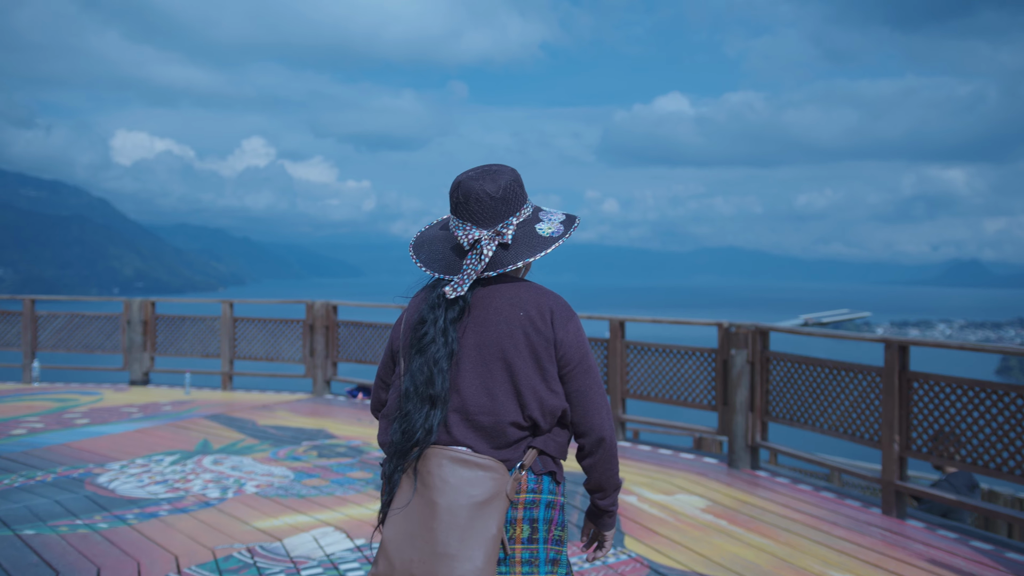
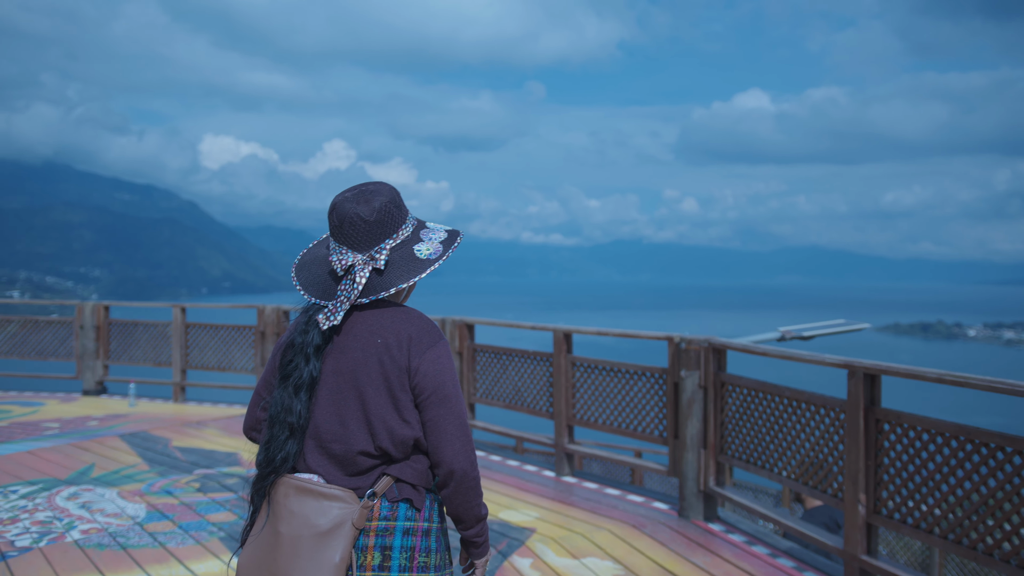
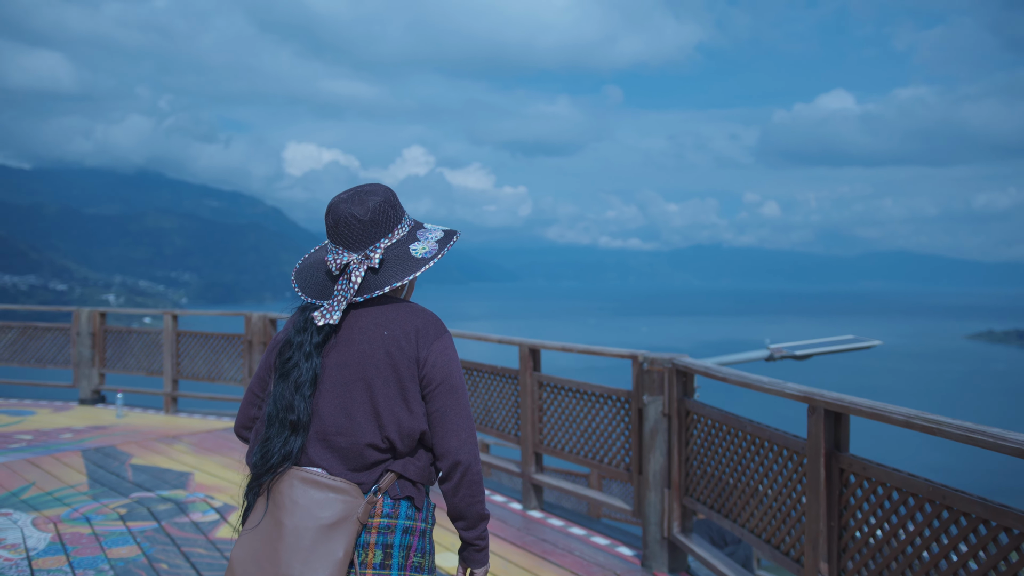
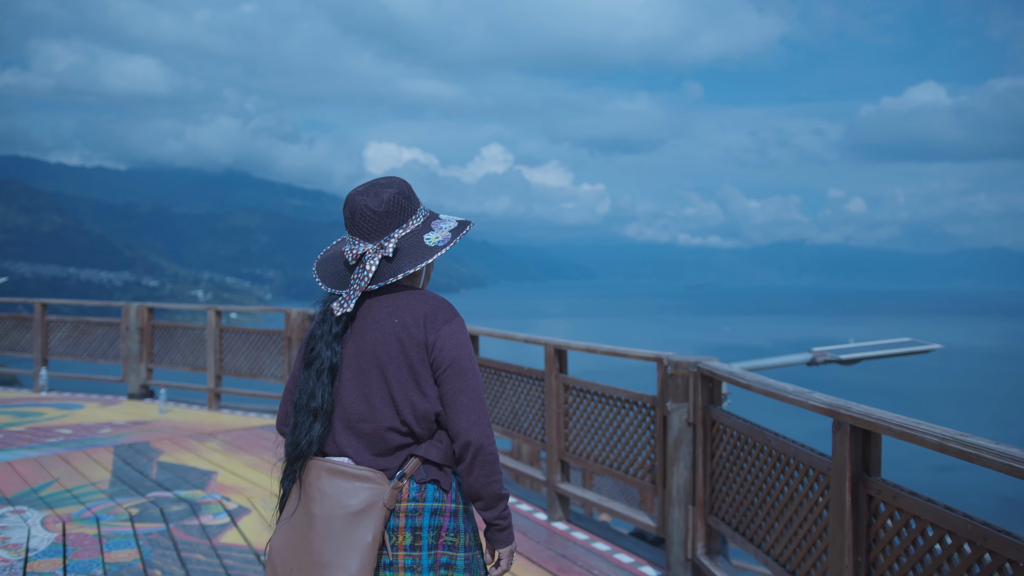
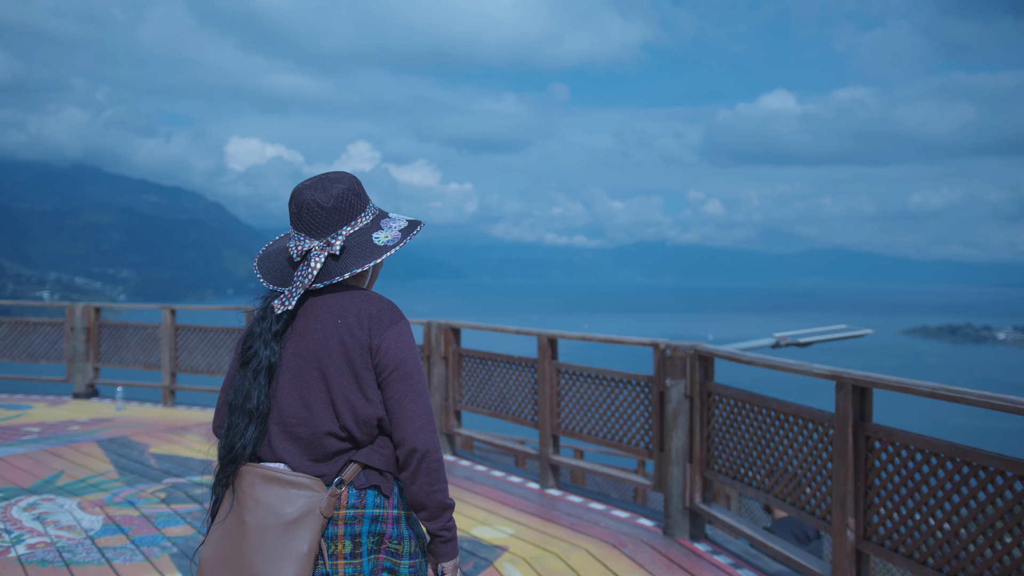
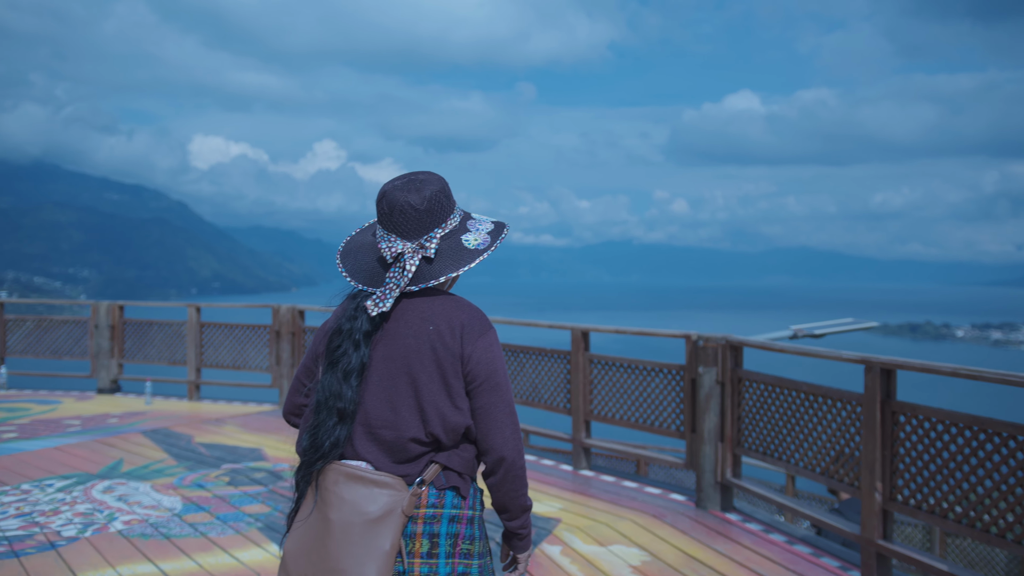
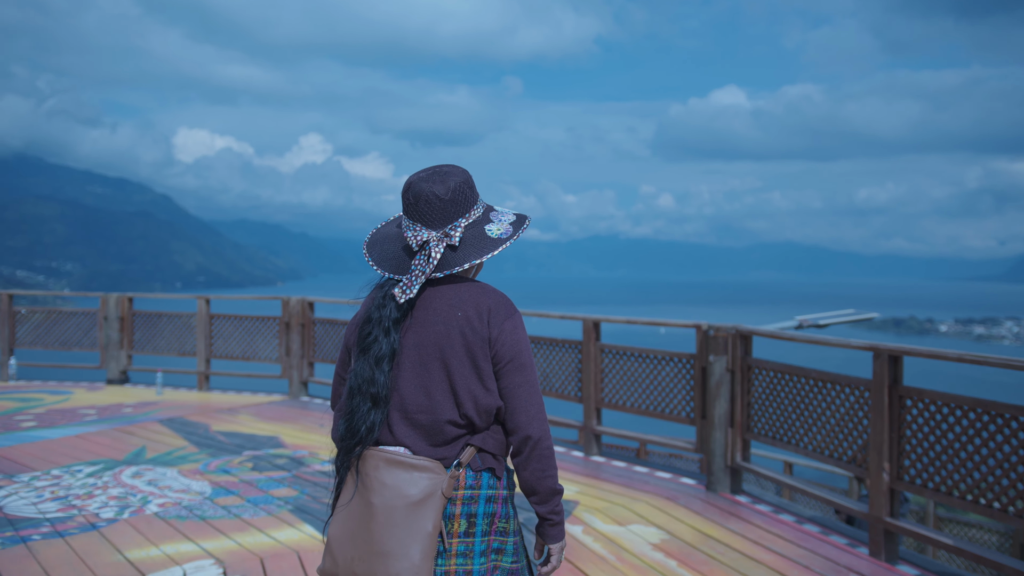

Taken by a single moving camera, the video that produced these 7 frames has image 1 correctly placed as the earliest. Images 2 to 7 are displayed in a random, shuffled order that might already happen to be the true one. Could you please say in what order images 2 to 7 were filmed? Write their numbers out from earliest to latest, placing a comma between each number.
7, 6, 2, 5, 3, 4
